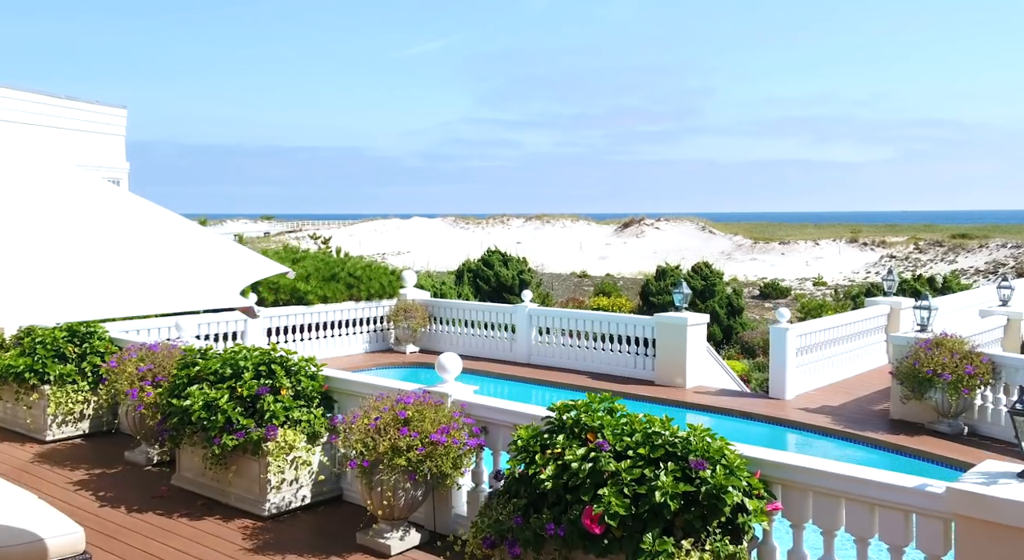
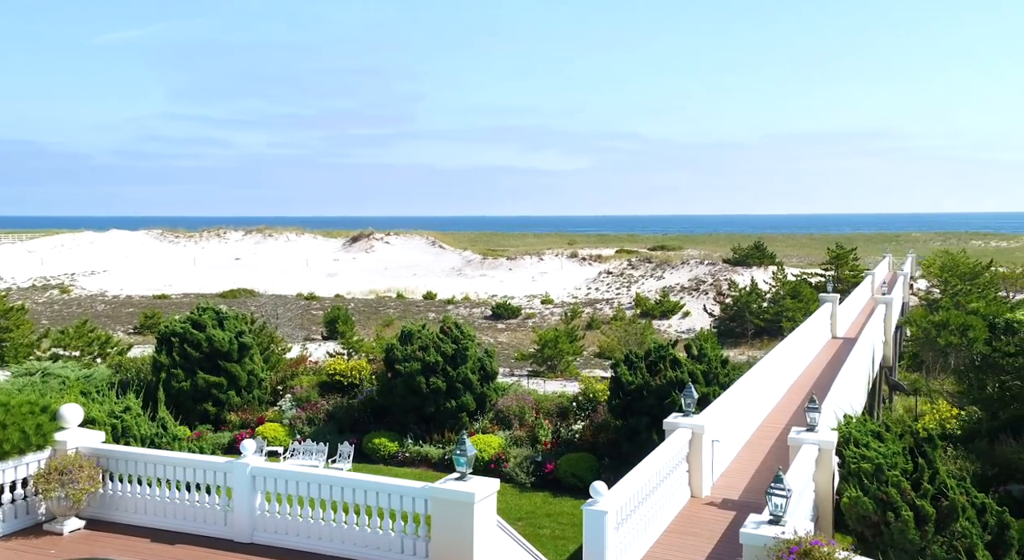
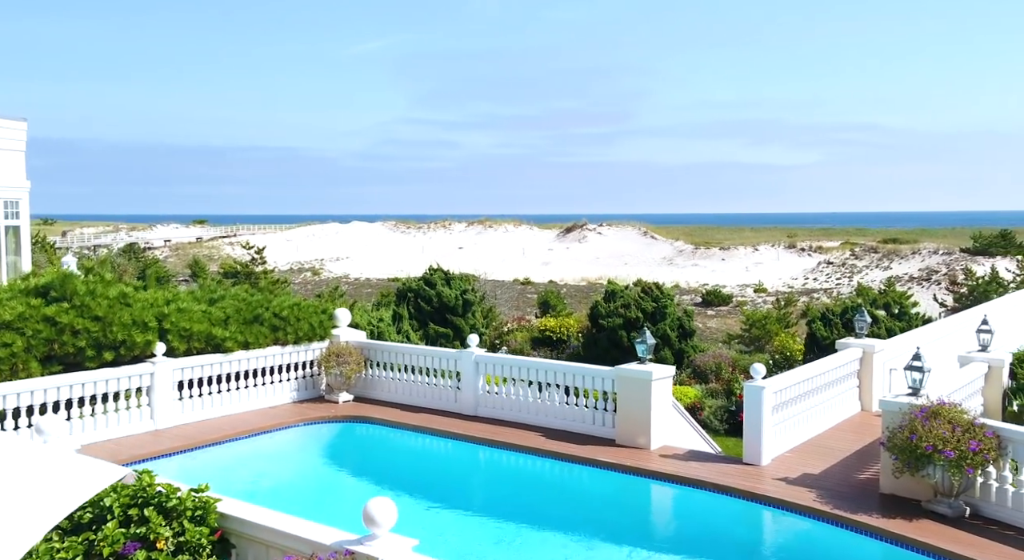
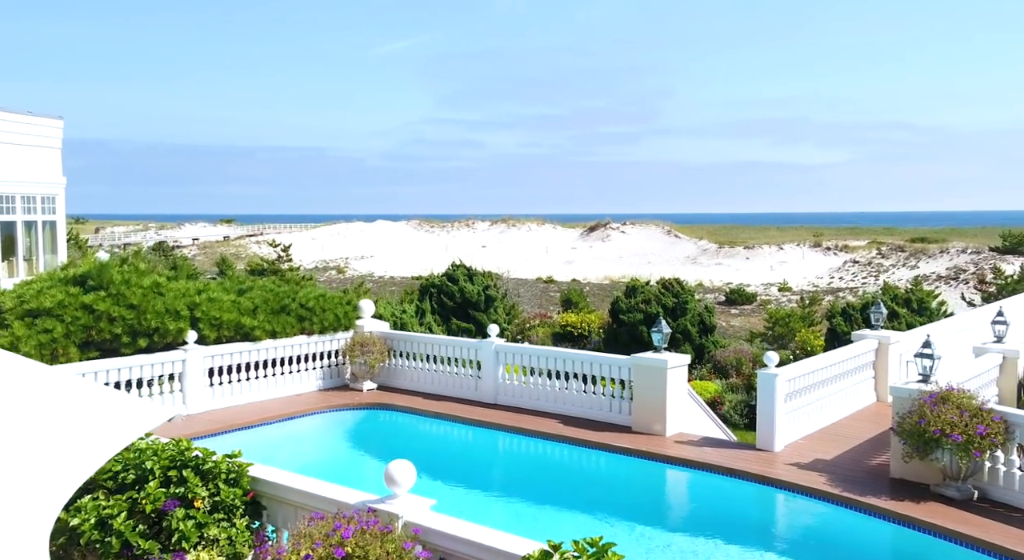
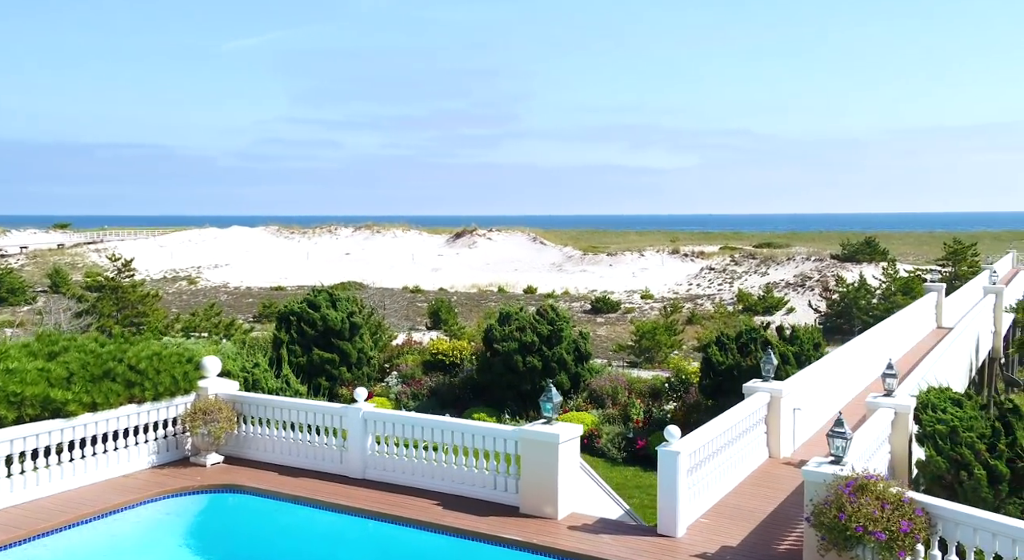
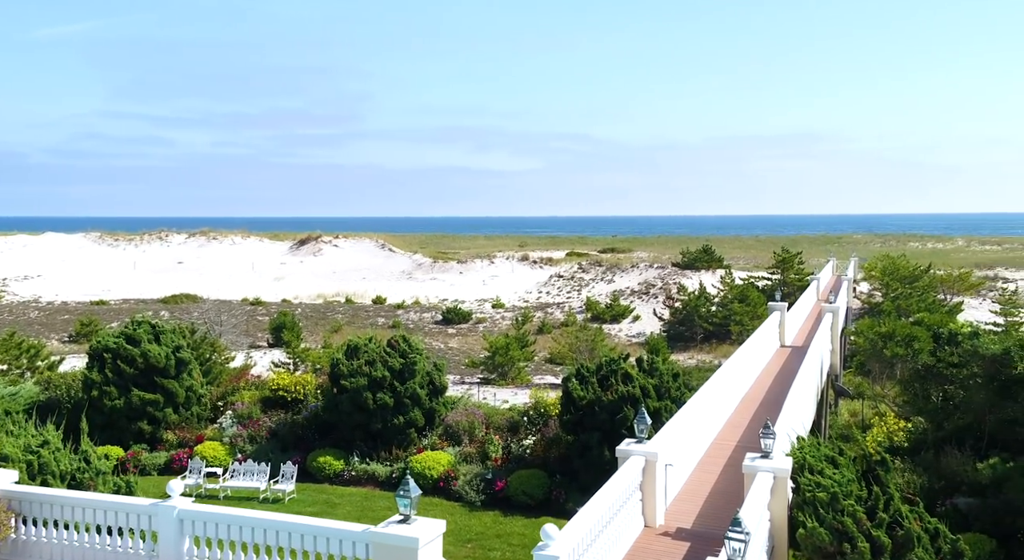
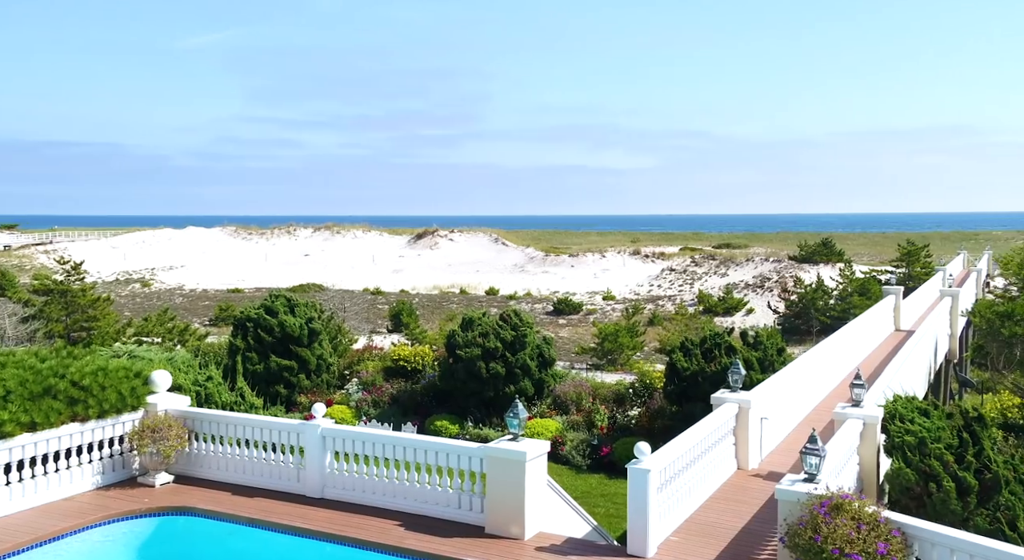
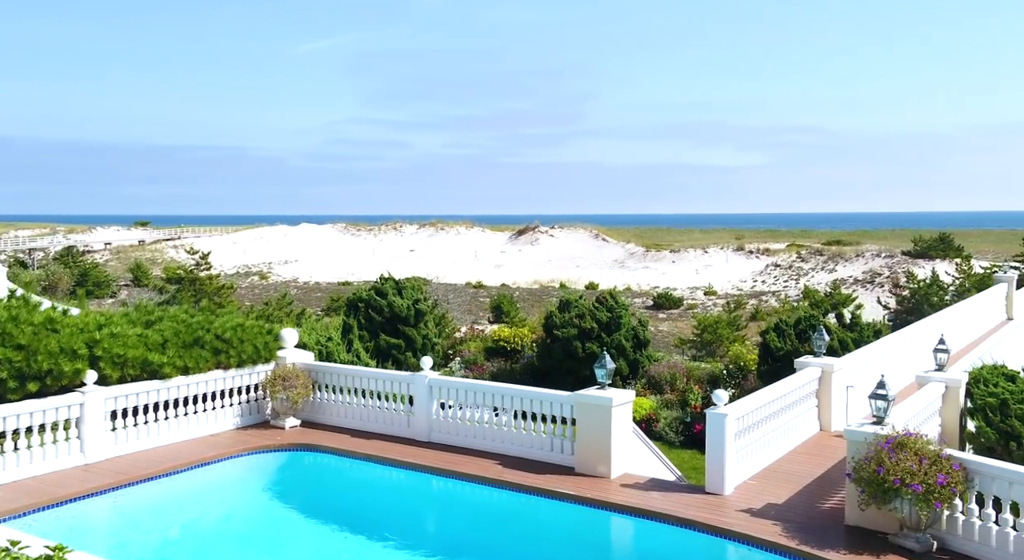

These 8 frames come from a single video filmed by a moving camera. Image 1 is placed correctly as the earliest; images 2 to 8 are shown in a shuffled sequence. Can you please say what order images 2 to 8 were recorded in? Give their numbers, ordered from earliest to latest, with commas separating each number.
4, 3, 8, 5, 7, 2, 6
